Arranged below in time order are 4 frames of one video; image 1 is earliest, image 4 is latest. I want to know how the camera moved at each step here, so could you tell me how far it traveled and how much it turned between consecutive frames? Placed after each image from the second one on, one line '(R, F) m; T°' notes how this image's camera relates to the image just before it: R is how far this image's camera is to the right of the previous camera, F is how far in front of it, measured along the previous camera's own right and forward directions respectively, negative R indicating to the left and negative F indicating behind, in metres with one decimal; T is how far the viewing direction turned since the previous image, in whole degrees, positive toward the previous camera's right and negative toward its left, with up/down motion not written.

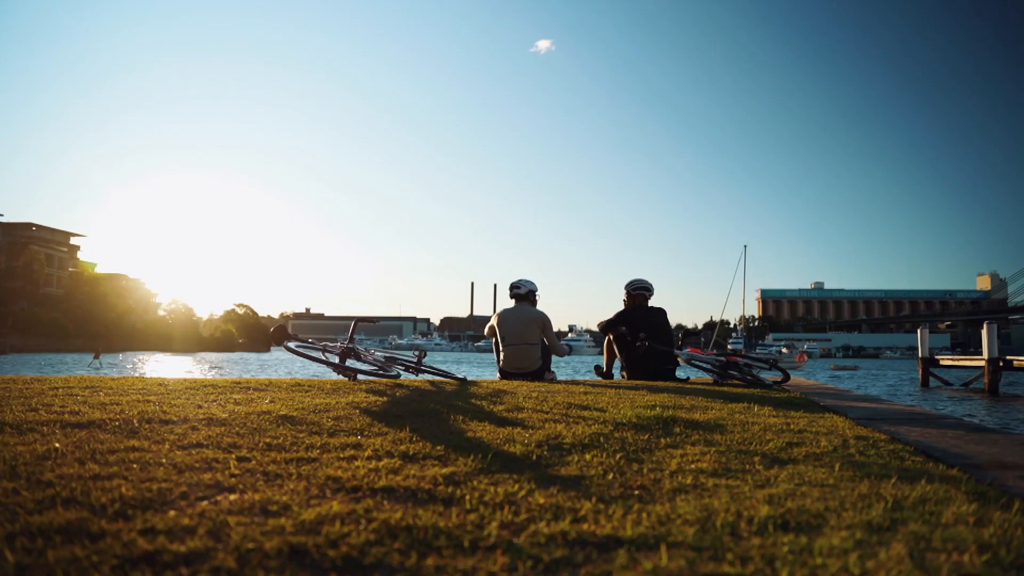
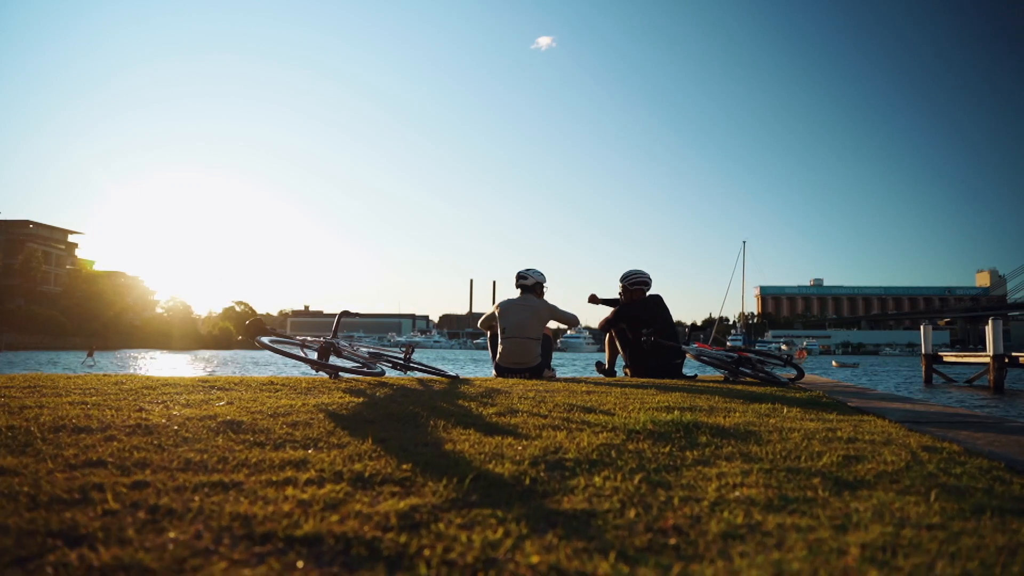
(+0.1, +0.9) m; 0°
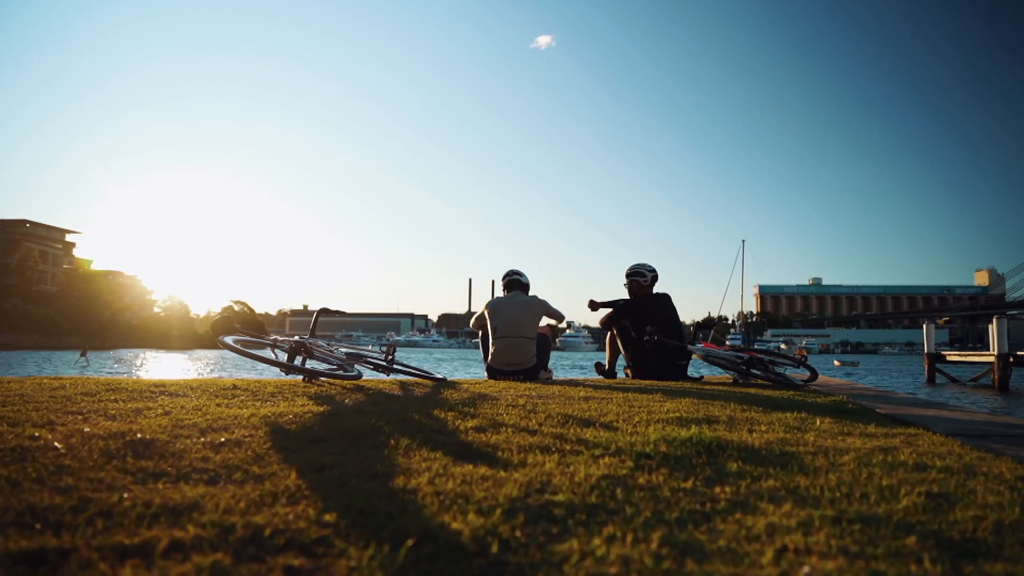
(+0.1, +0.9) m; 0°
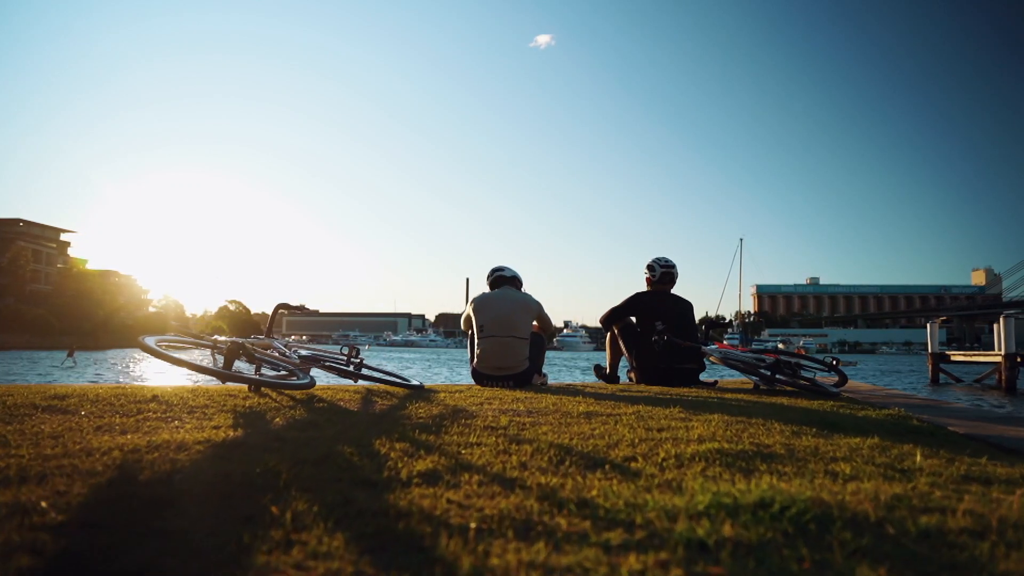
(+0.1, +1.5) m; 0°
